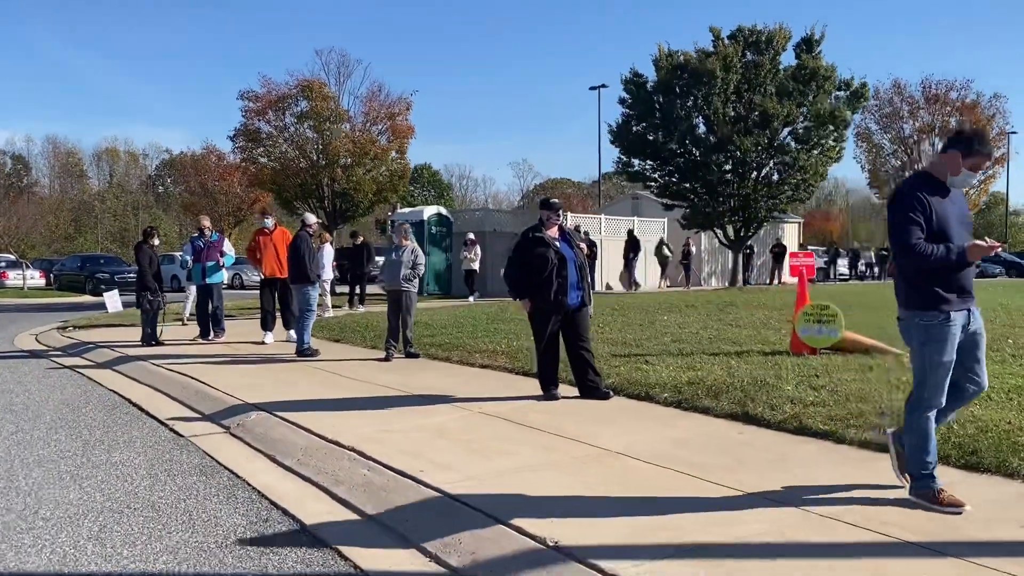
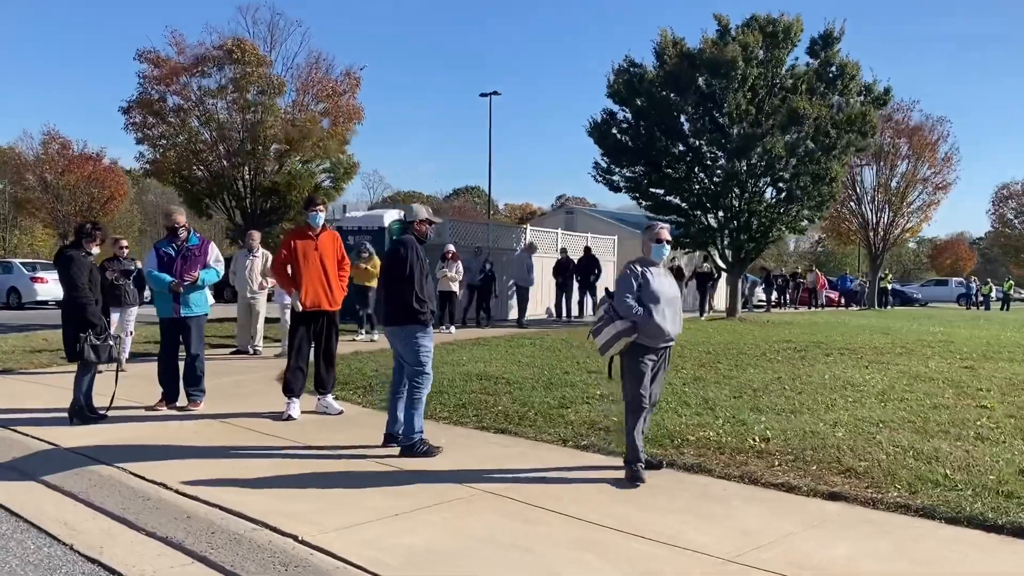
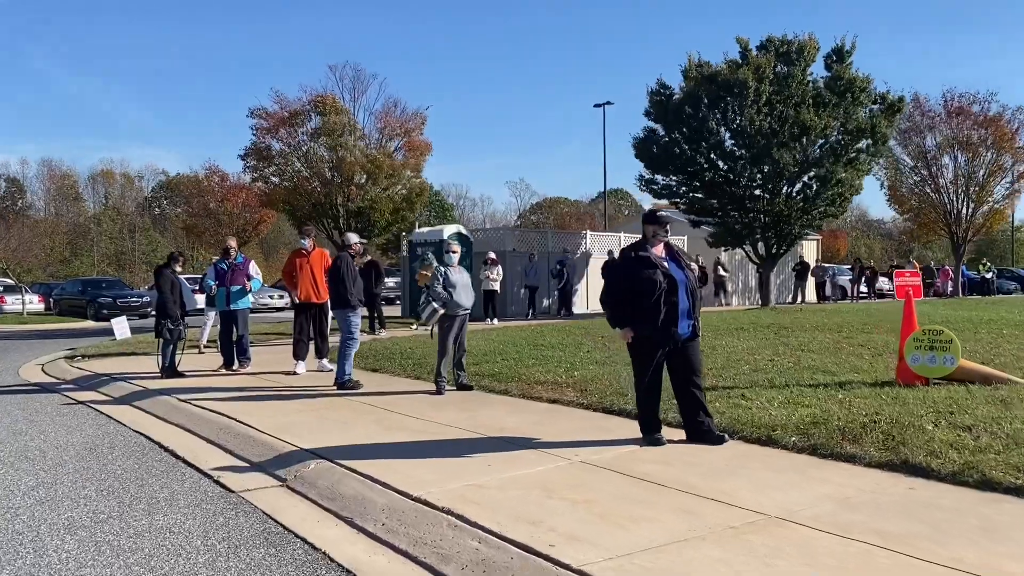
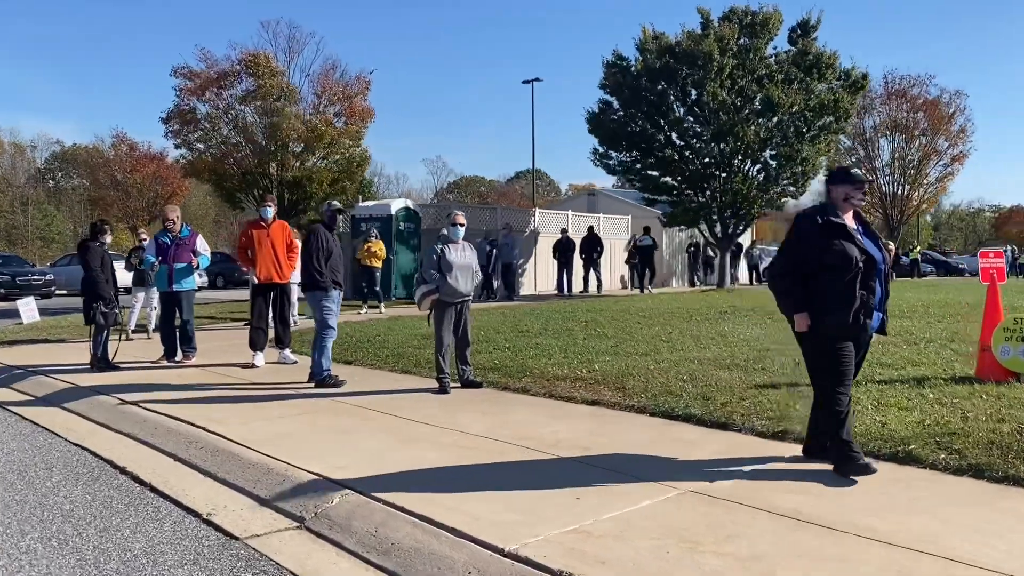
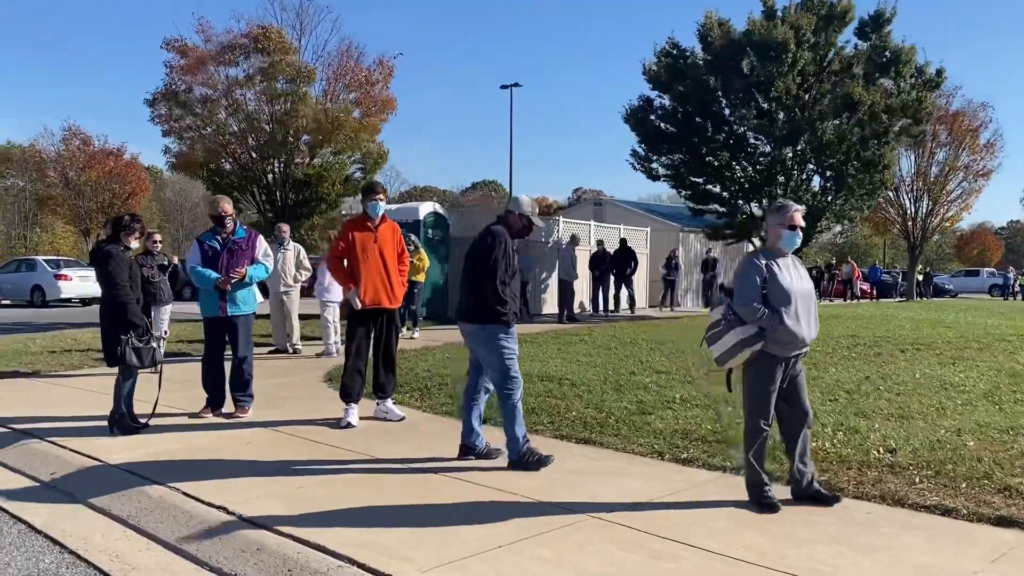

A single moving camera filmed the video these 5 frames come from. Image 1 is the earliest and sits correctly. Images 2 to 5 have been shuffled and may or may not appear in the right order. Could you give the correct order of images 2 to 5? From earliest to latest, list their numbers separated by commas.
3, 4, 2, 5
